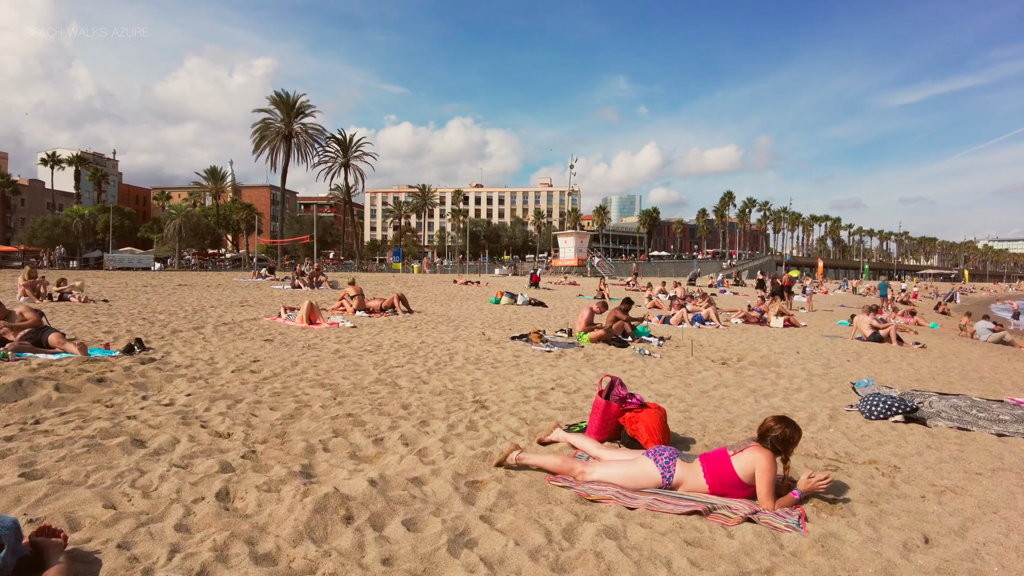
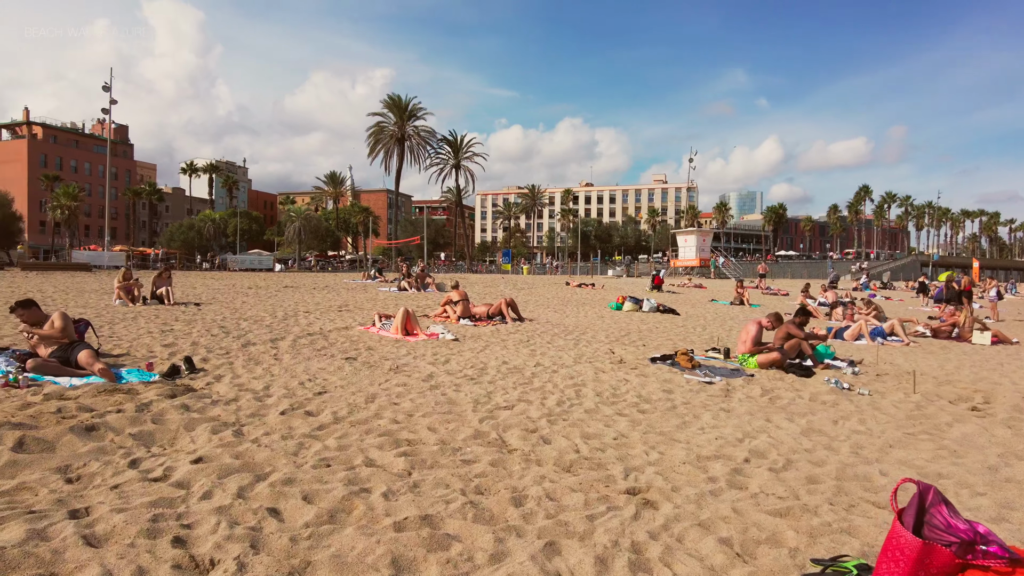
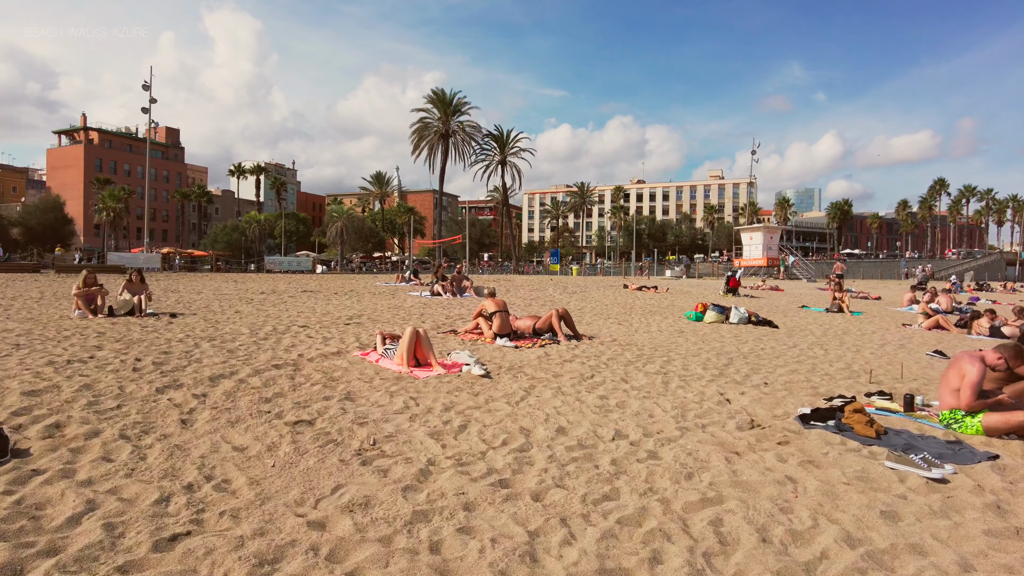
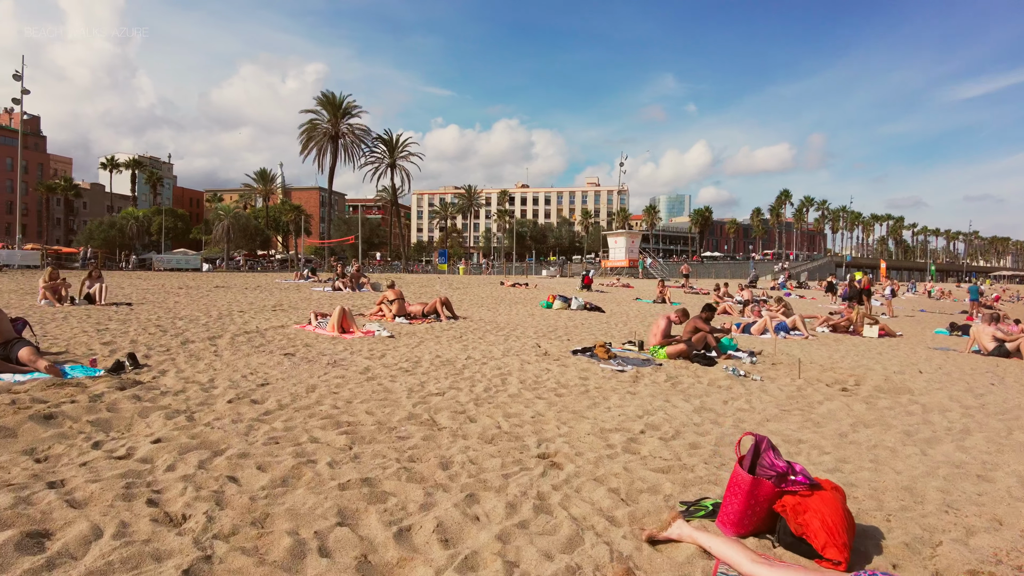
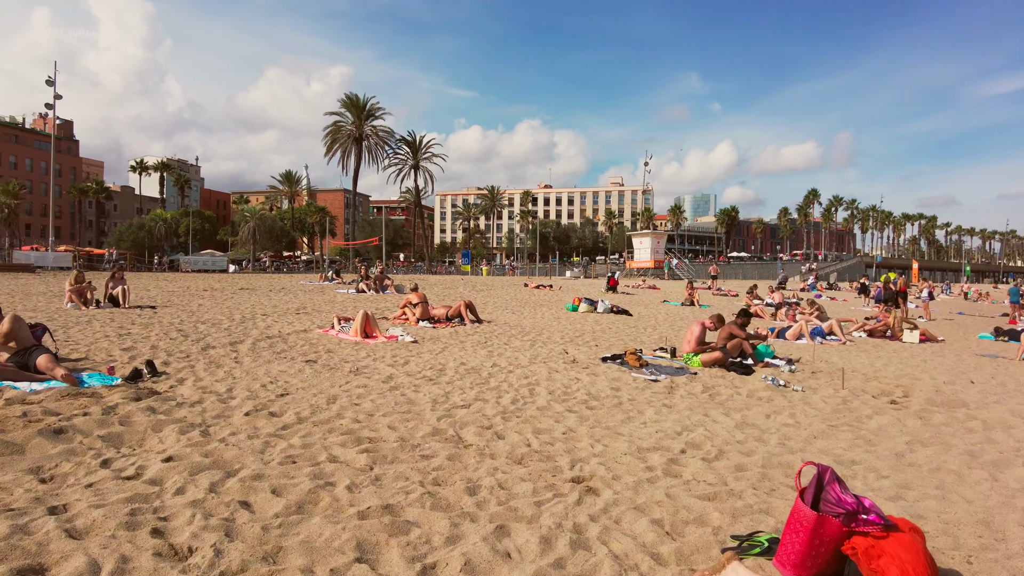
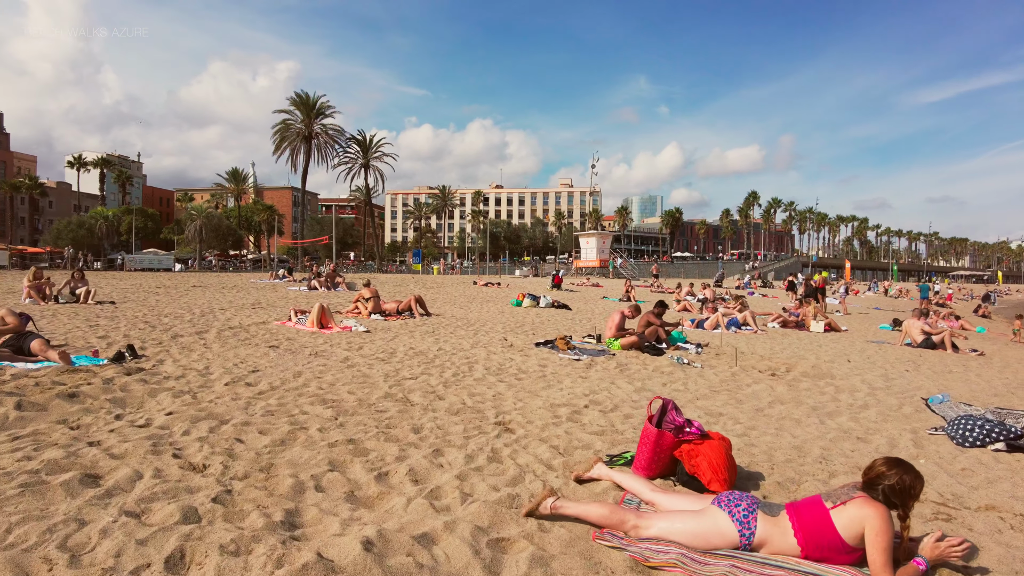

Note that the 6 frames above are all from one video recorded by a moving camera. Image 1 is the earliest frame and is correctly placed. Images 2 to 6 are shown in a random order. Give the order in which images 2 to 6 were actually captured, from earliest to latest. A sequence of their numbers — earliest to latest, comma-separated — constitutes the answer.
6, 4, 5, 2, 3
